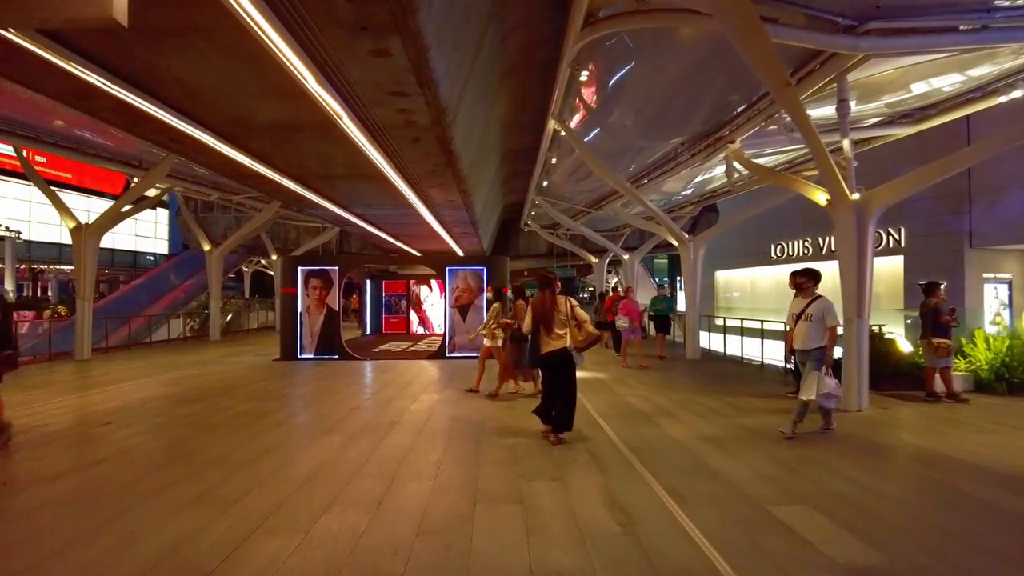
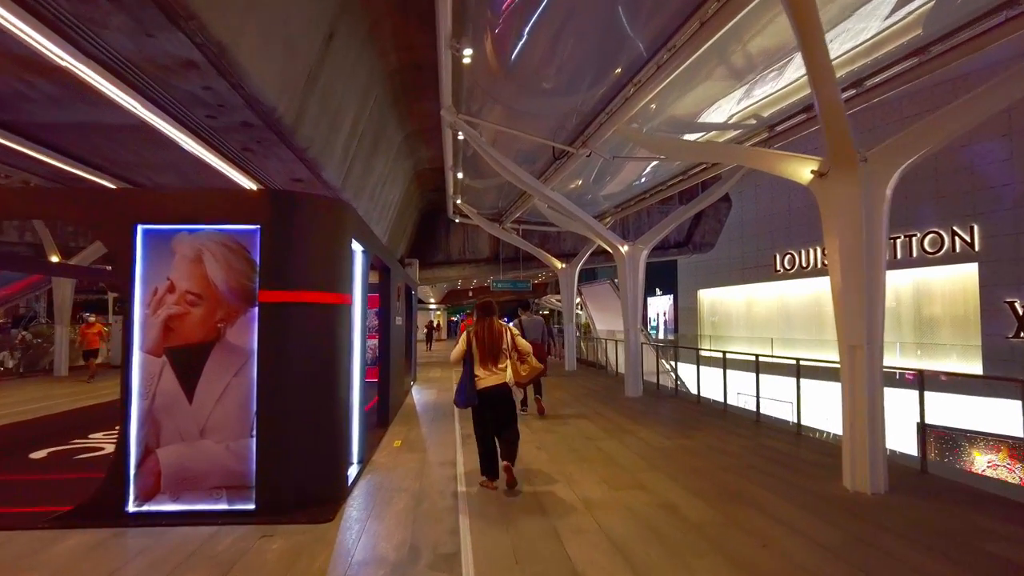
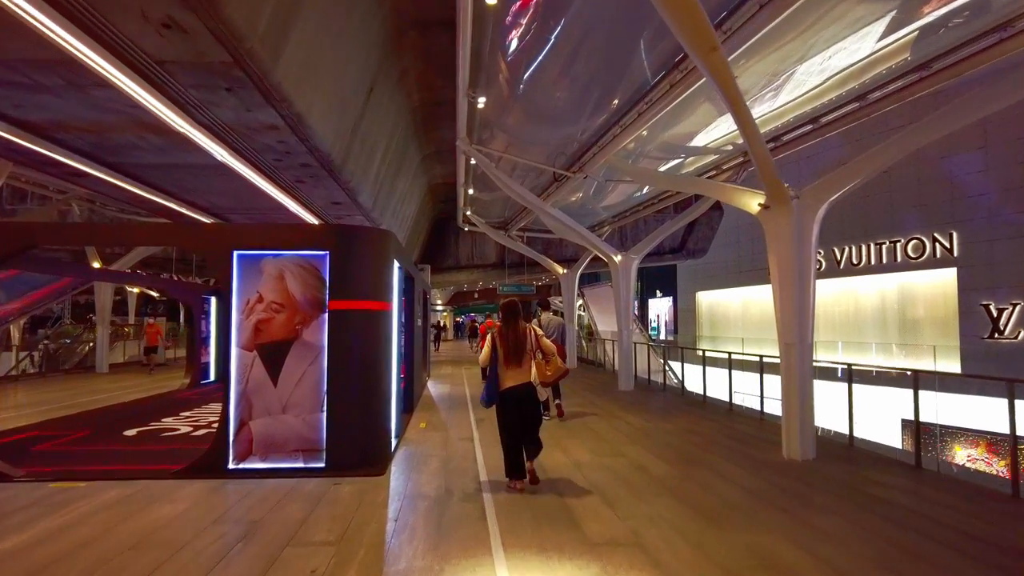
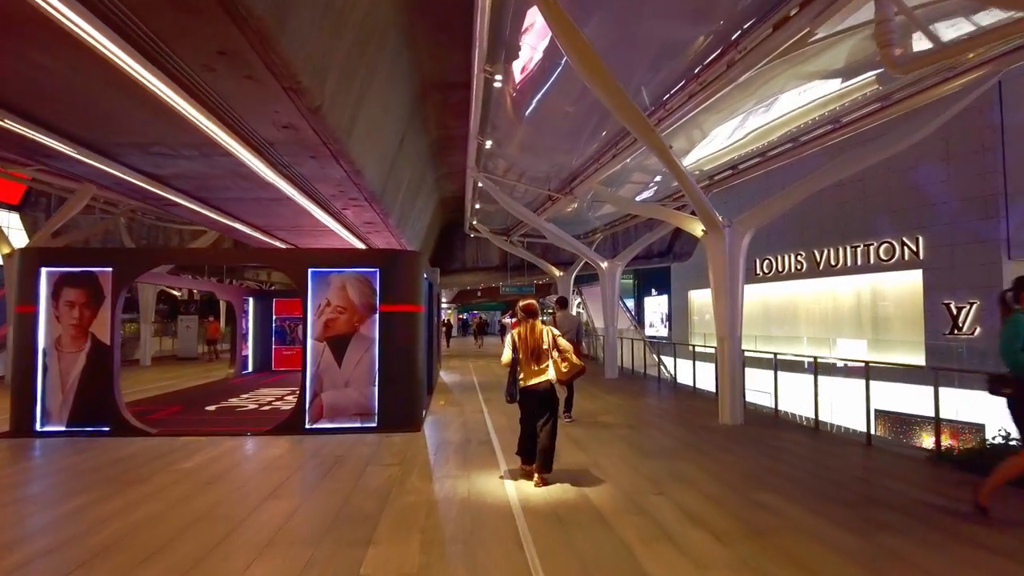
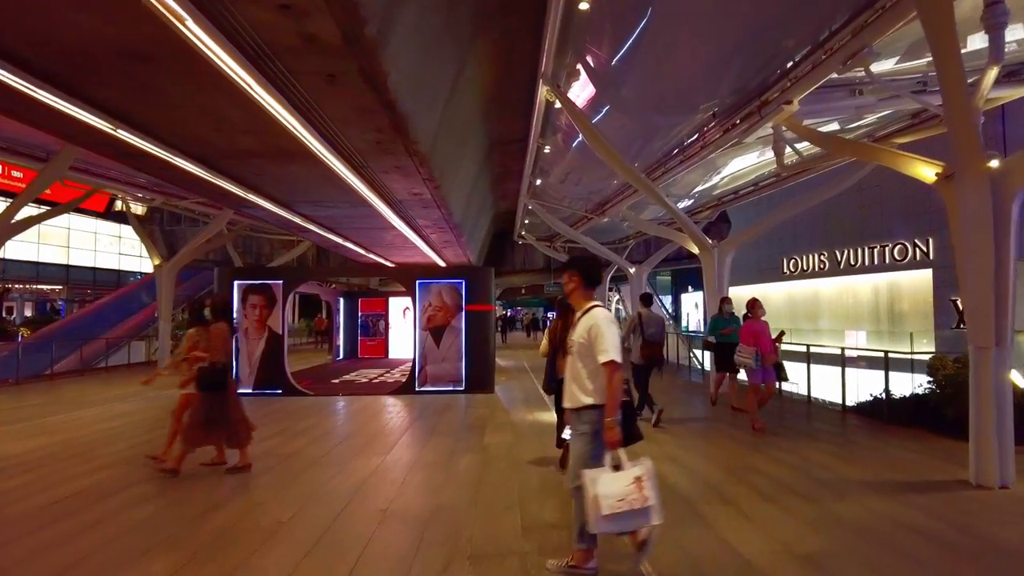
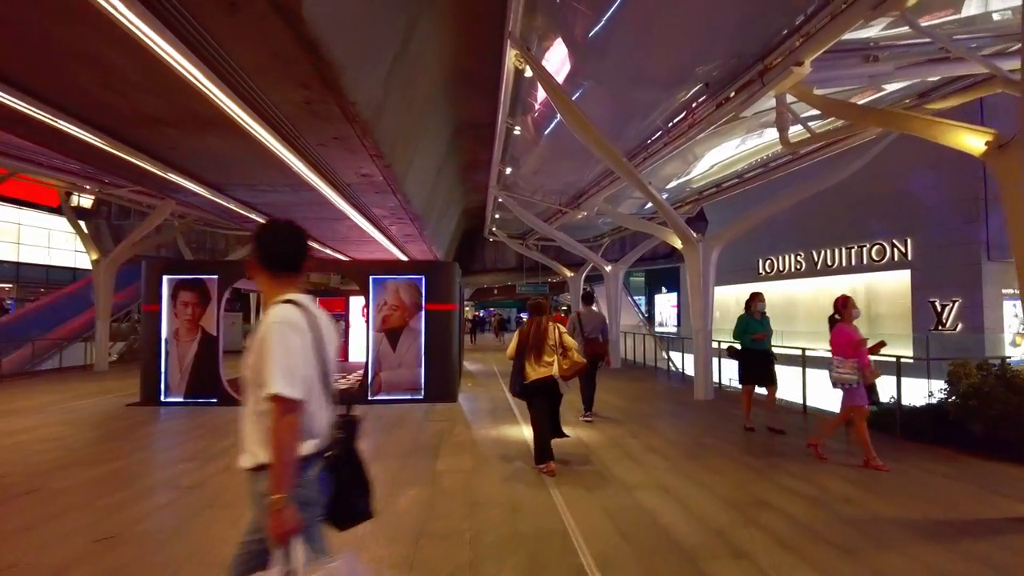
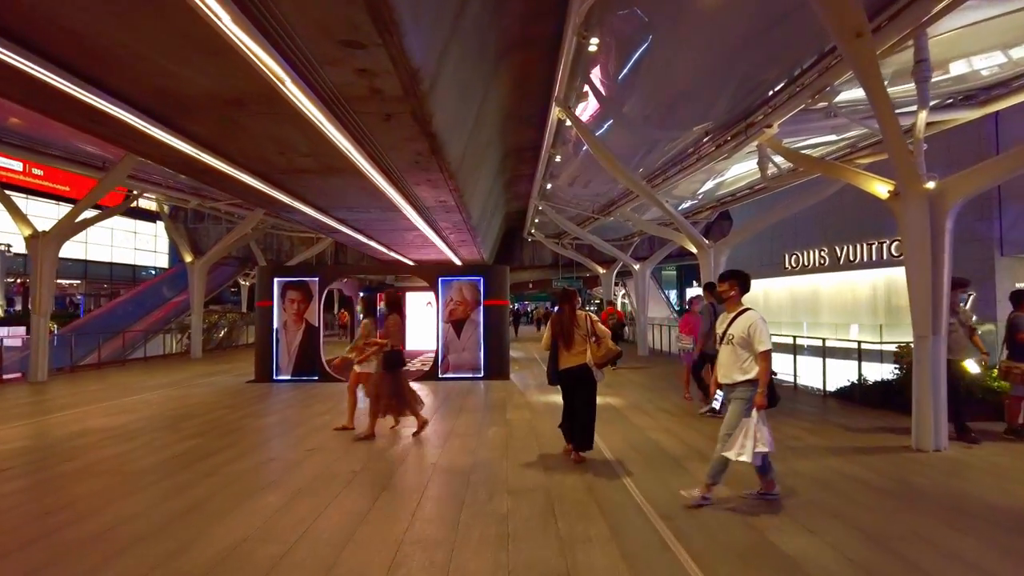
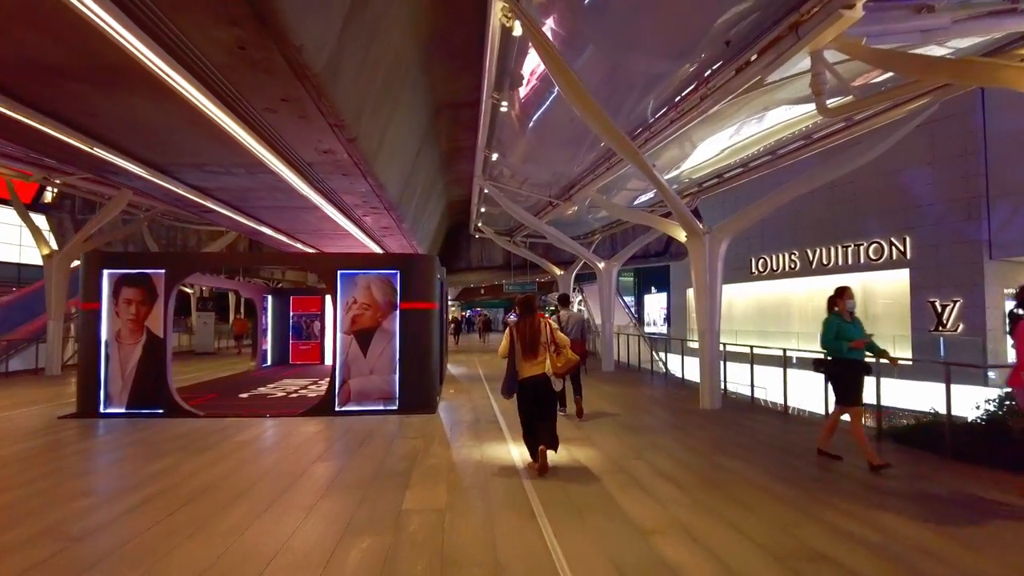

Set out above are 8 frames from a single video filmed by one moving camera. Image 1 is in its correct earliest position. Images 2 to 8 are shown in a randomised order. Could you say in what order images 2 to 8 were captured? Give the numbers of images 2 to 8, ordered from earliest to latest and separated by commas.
7, 5, 6, 8, 4, 3, 2
